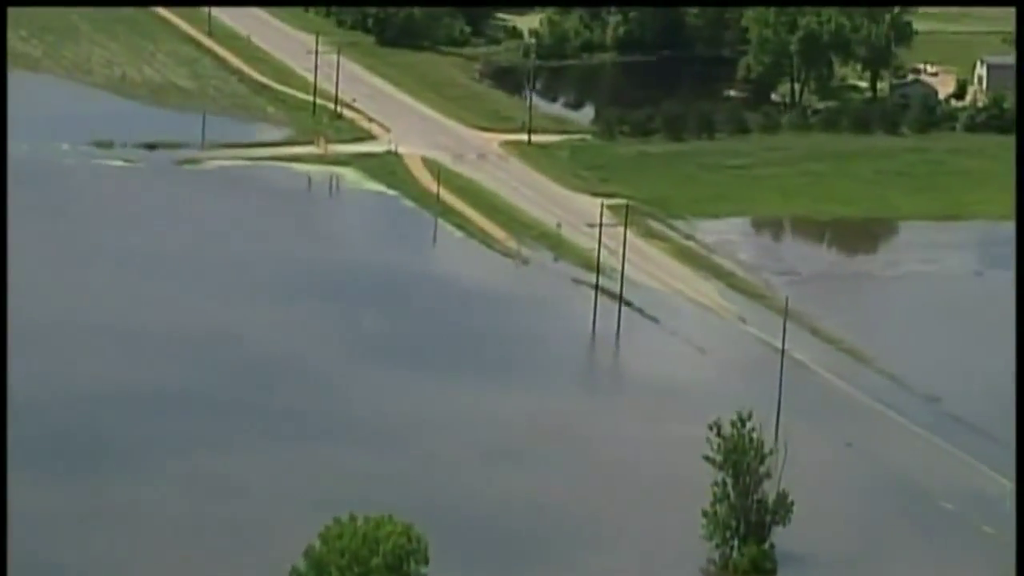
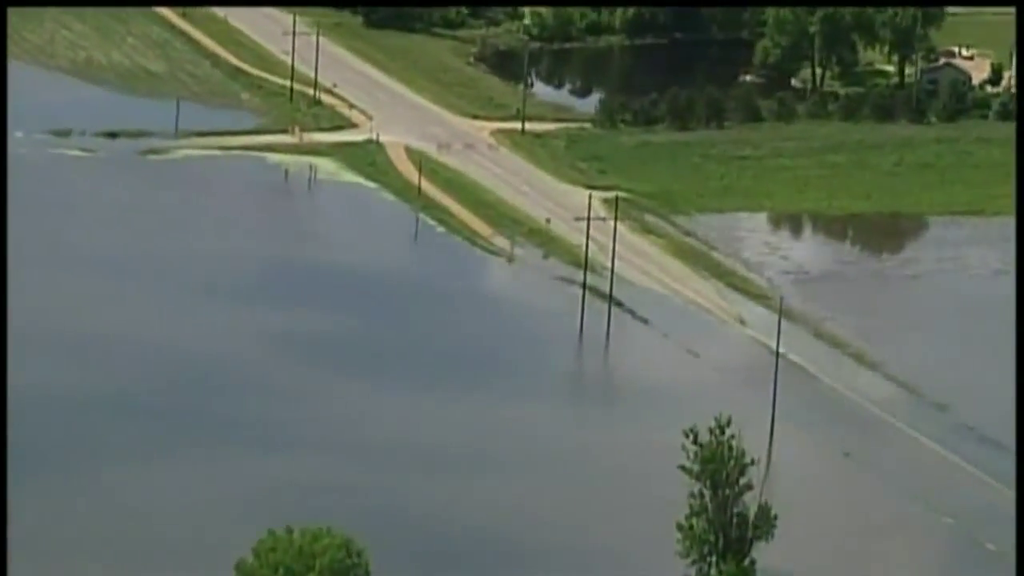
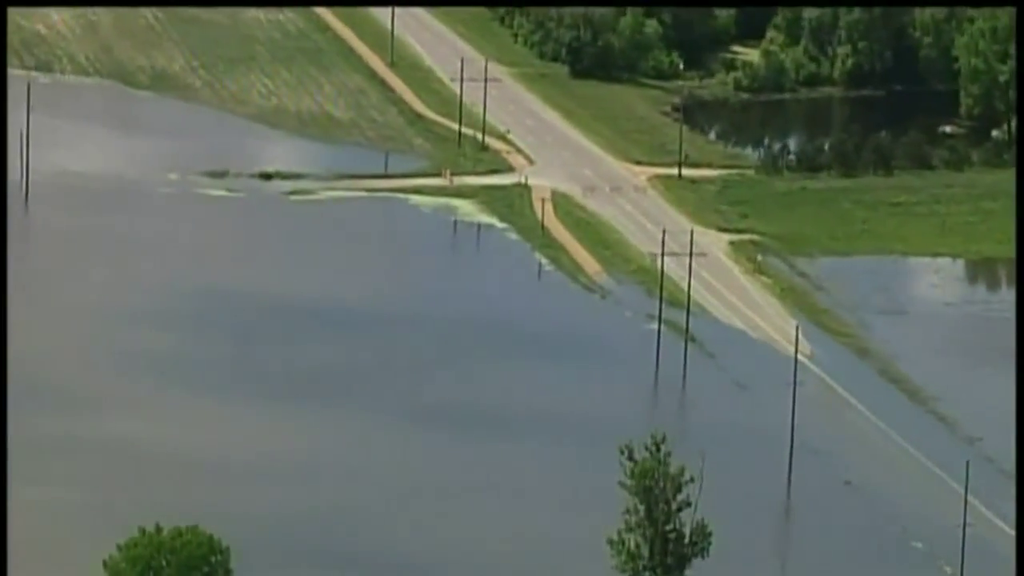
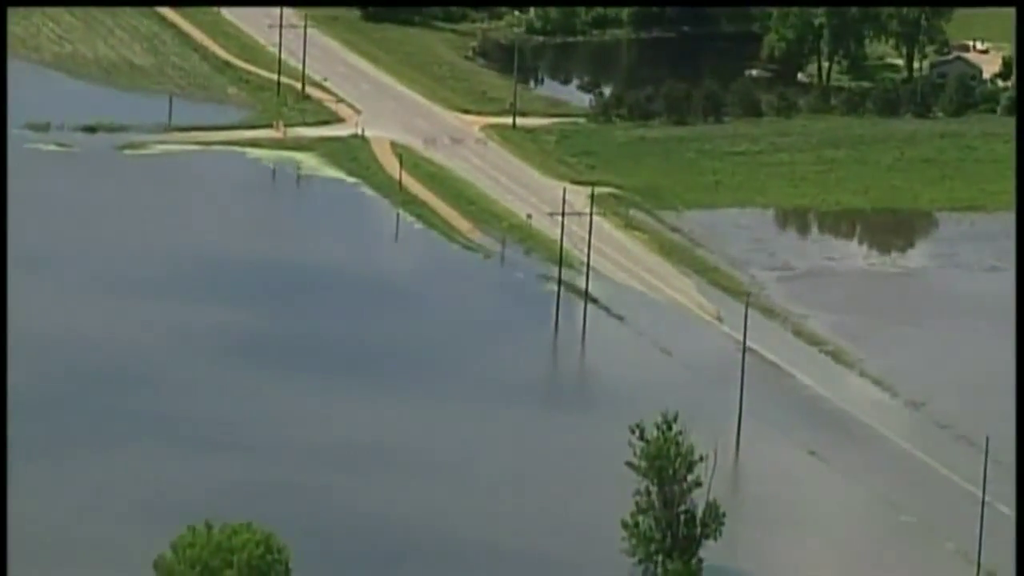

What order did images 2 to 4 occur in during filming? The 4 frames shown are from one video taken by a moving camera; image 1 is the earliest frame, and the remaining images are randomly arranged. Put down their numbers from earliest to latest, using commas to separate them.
2, 4, 3
